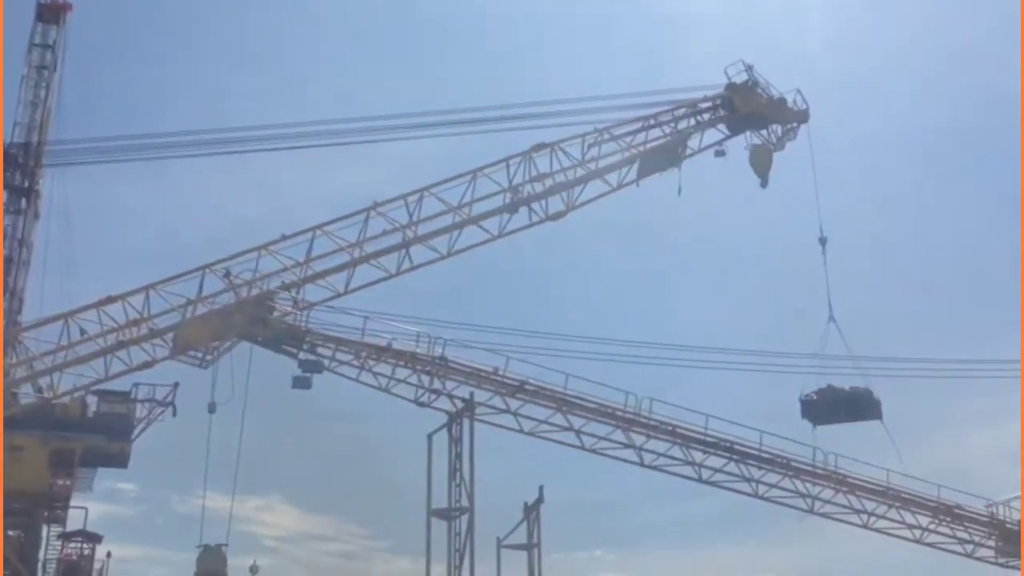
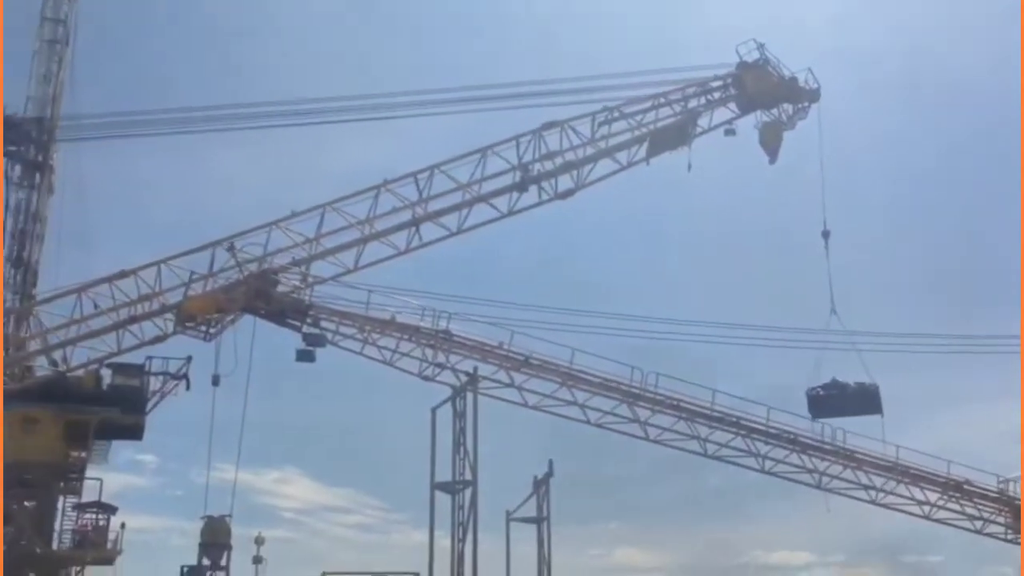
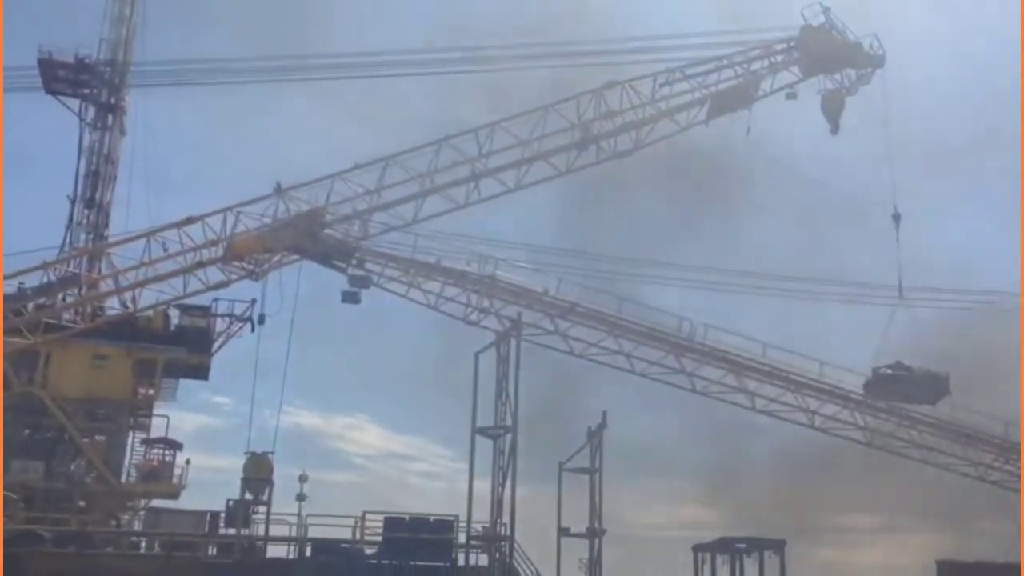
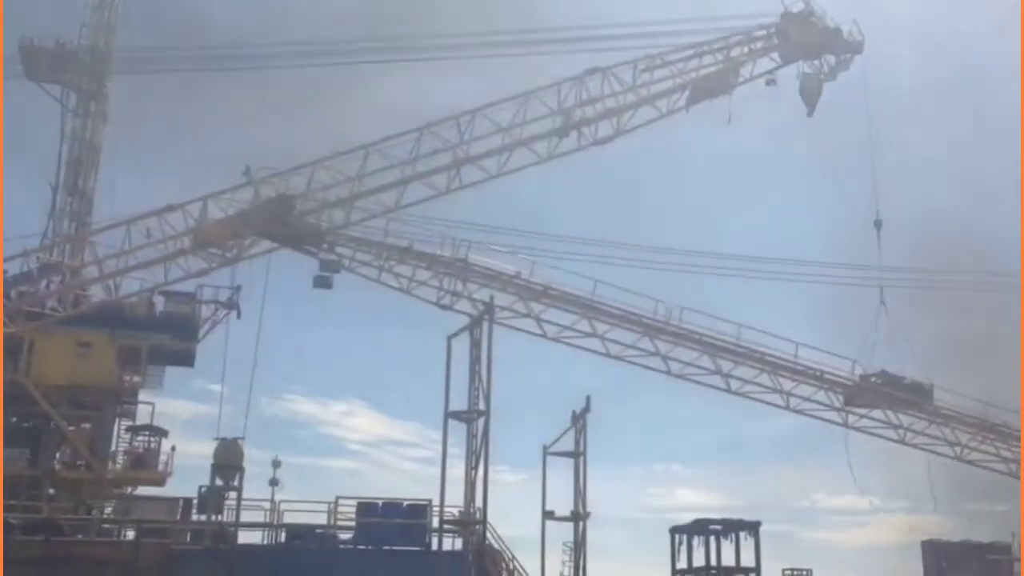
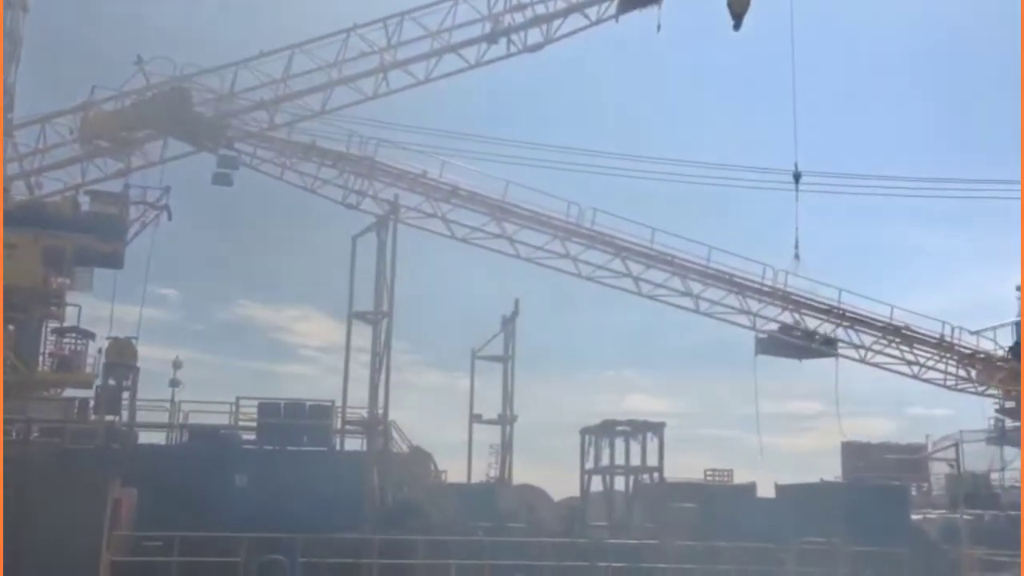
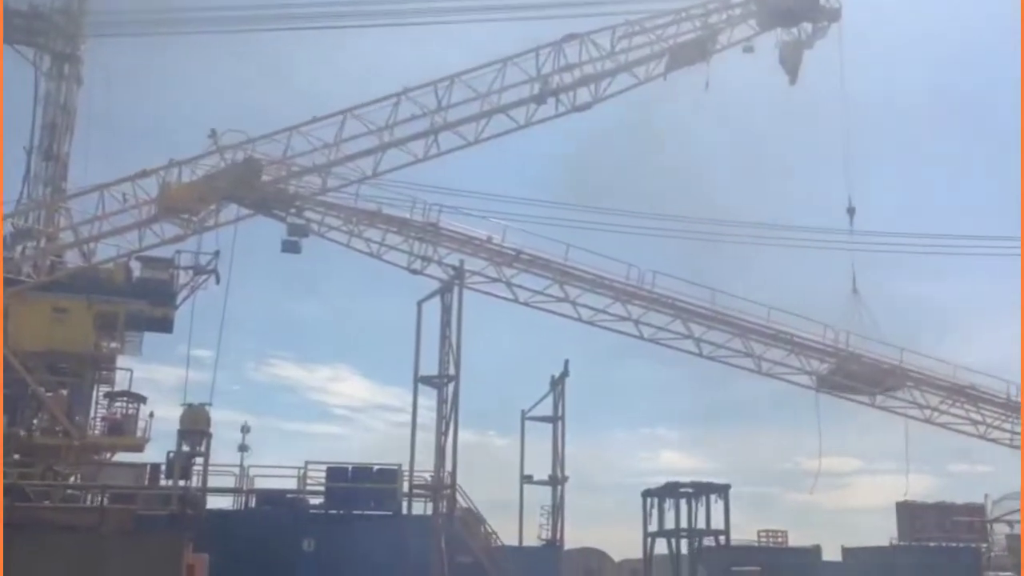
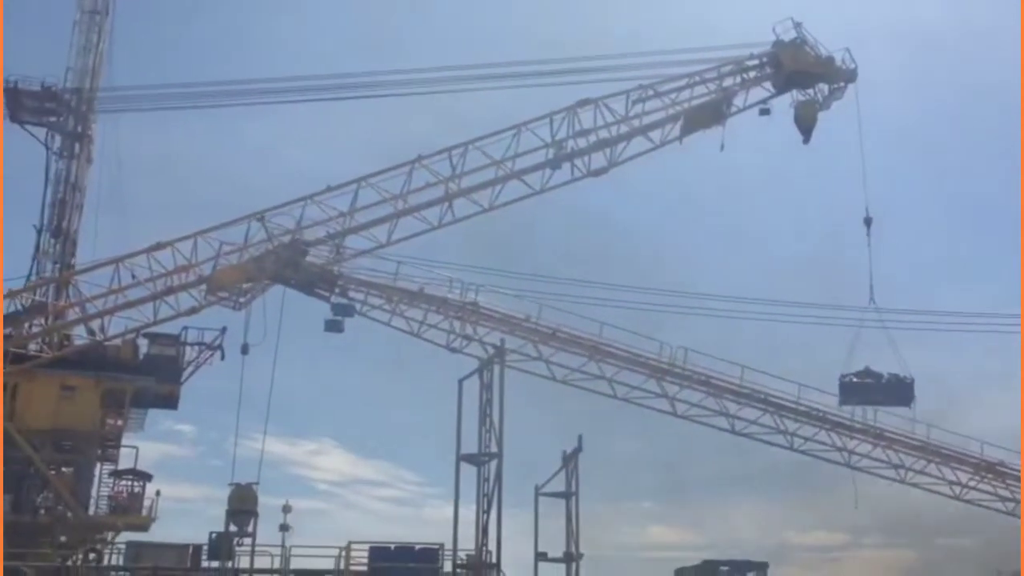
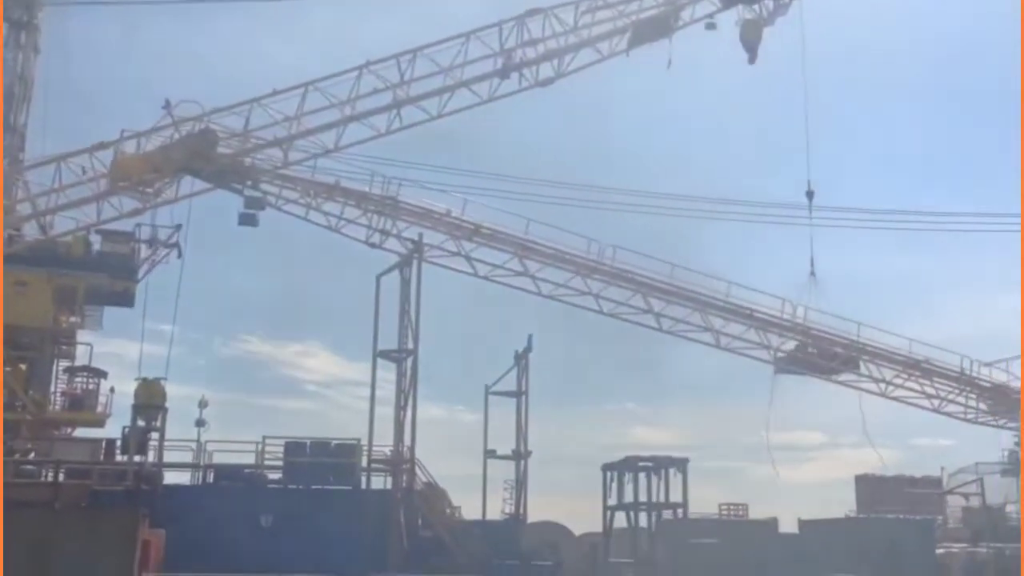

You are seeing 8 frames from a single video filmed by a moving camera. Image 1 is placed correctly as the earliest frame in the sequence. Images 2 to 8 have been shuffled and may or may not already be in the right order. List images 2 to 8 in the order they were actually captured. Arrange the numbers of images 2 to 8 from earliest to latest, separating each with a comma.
2, 7, 3, 4, 6, 8, 5
